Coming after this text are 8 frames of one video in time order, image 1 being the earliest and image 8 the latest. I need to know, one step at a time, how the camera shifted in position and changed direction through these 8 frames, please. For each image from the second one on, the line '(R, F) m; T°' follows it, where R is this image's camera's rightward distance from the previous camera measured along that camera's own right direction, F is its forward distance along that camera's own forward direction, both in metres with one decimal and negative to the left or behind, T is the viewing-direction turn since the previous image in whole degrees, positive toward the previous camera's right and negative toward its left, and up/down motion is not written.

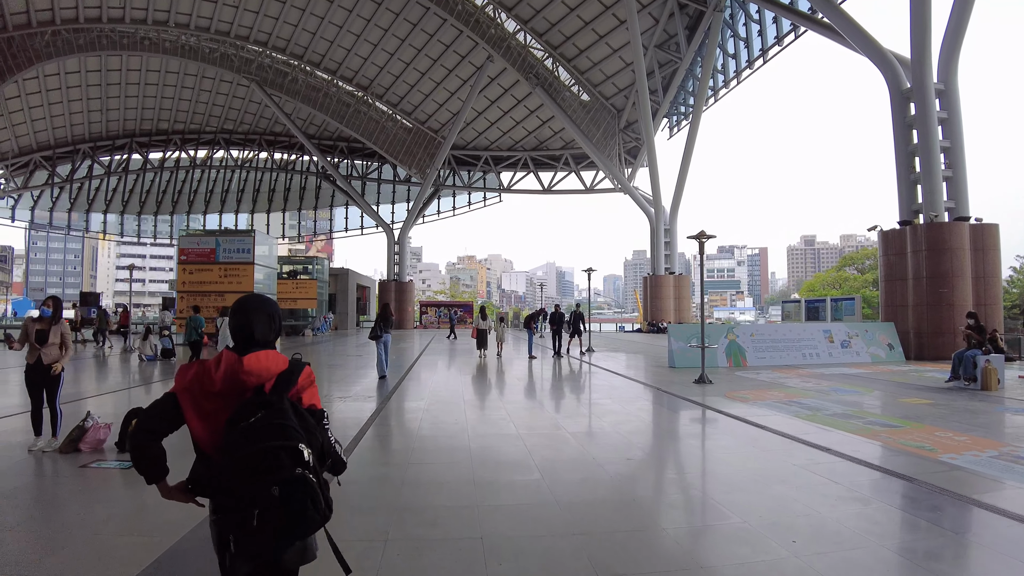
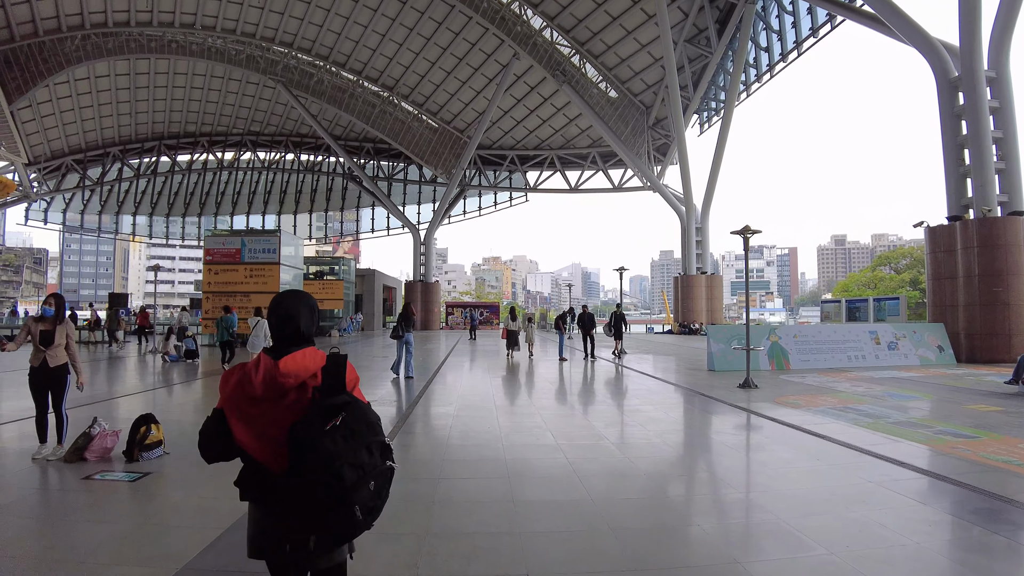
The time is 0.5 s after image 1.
(-0.1, +0.4) m; -3°
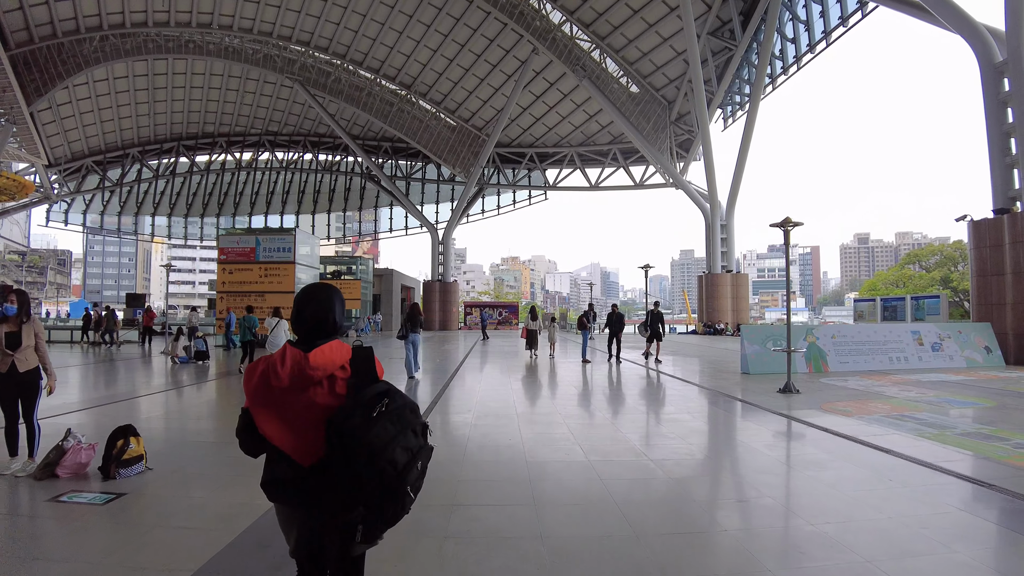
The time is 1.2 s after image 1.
(0.0, +0.5) m; -2°
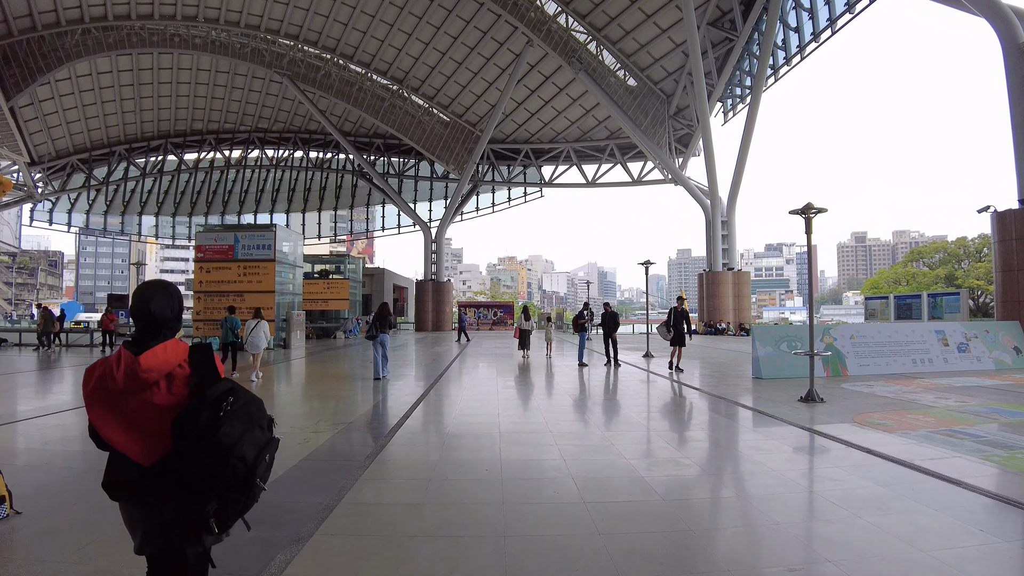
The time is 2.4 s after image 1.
(+0.1, +0.9) m; 0°
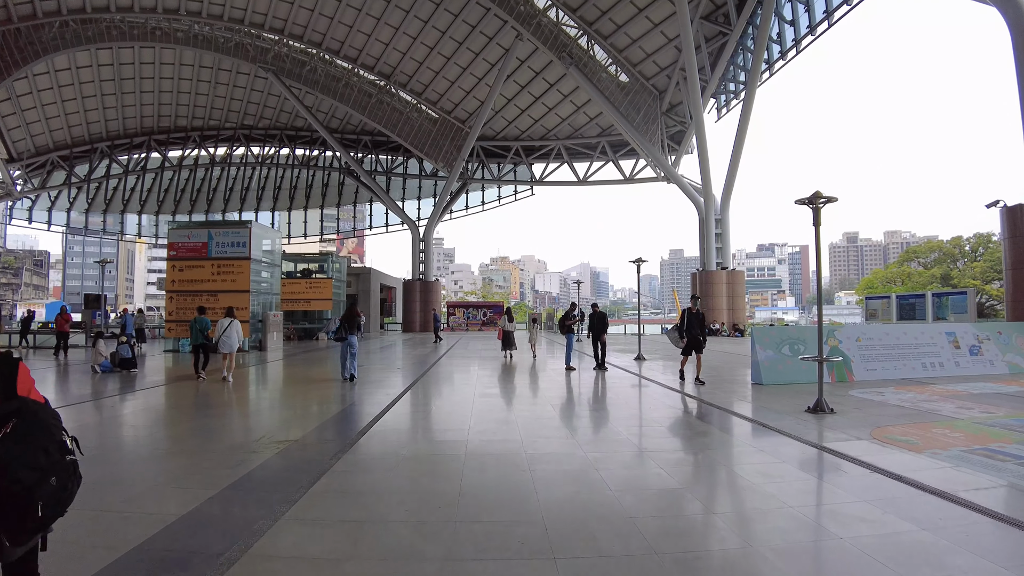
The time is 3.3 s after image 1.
(+0.2, +0.7) m; +1°
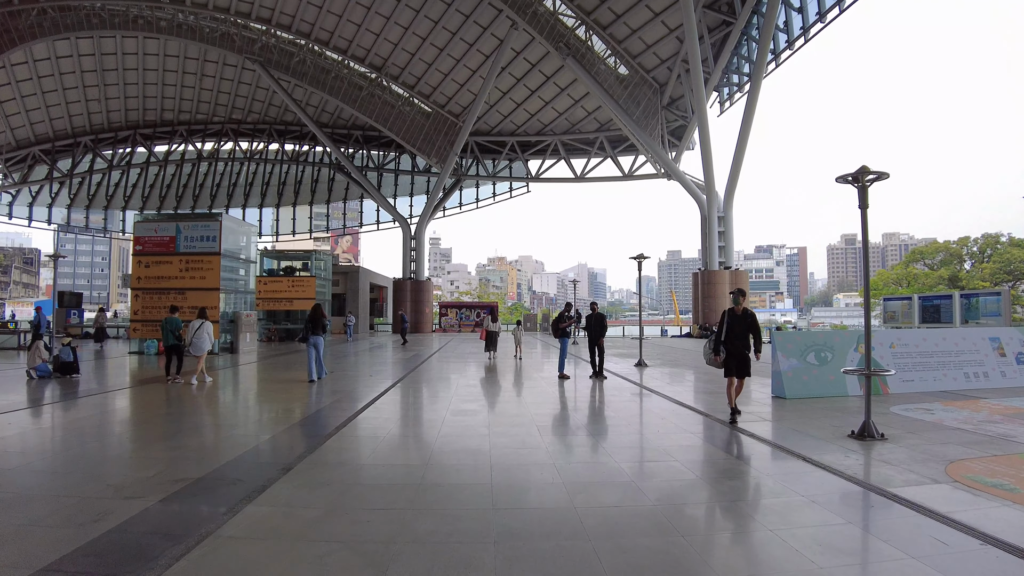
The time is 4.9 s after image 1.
(+0.2, +1.1) m; 0°
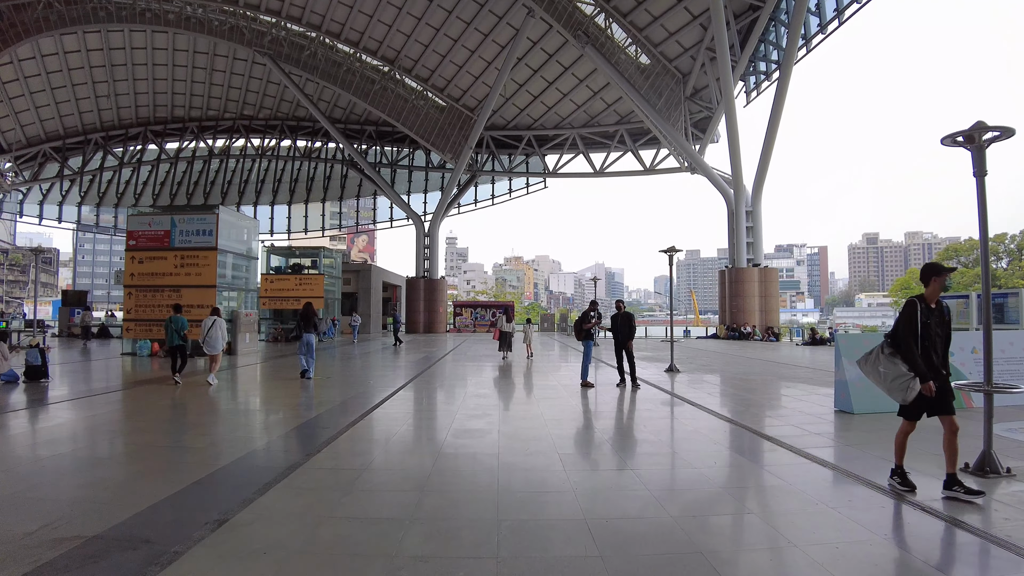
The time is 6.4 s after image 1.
(0.0, +1.0) m; -2°
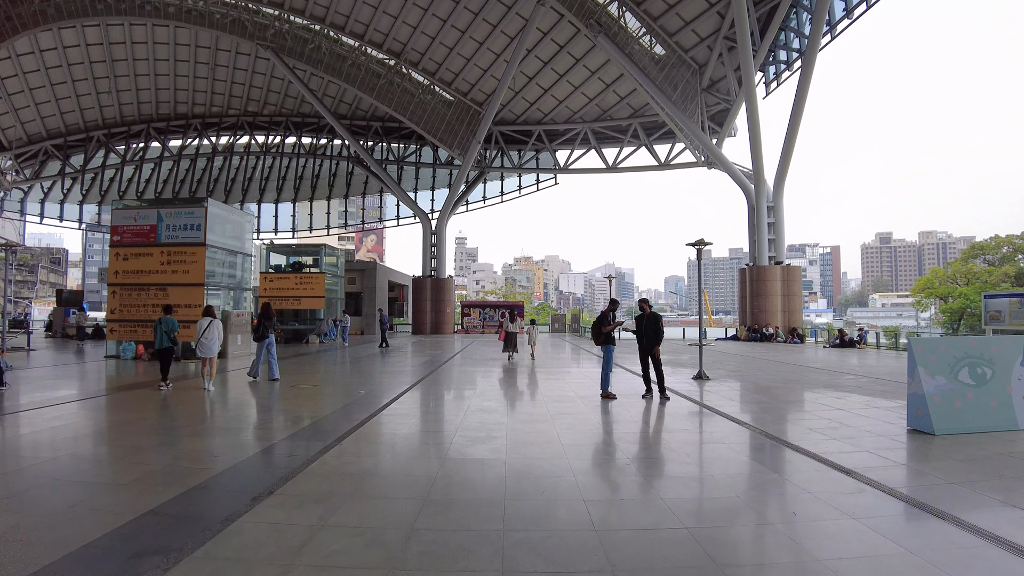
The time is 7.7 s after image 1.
(0.0, +0.9) m; -1°
